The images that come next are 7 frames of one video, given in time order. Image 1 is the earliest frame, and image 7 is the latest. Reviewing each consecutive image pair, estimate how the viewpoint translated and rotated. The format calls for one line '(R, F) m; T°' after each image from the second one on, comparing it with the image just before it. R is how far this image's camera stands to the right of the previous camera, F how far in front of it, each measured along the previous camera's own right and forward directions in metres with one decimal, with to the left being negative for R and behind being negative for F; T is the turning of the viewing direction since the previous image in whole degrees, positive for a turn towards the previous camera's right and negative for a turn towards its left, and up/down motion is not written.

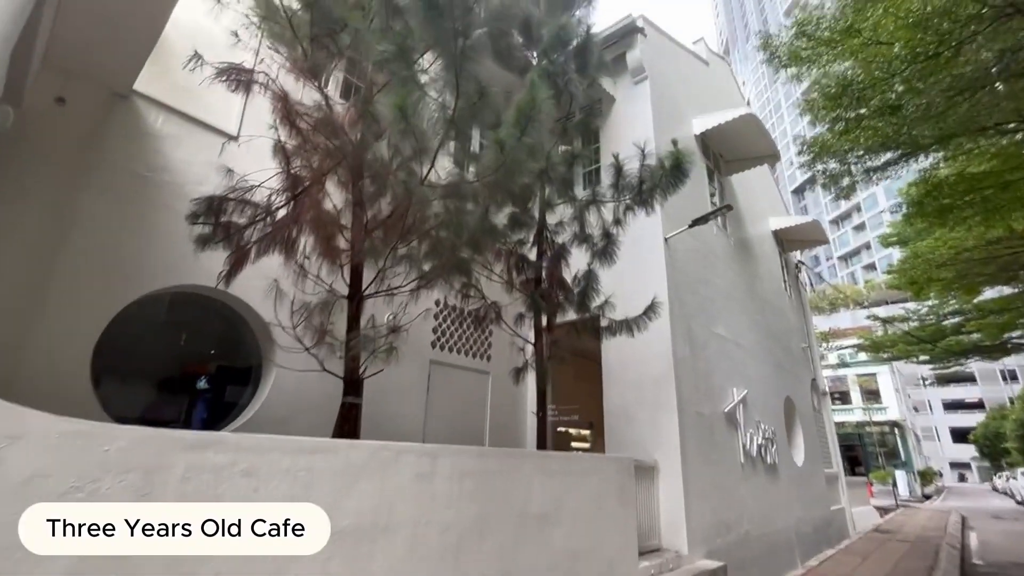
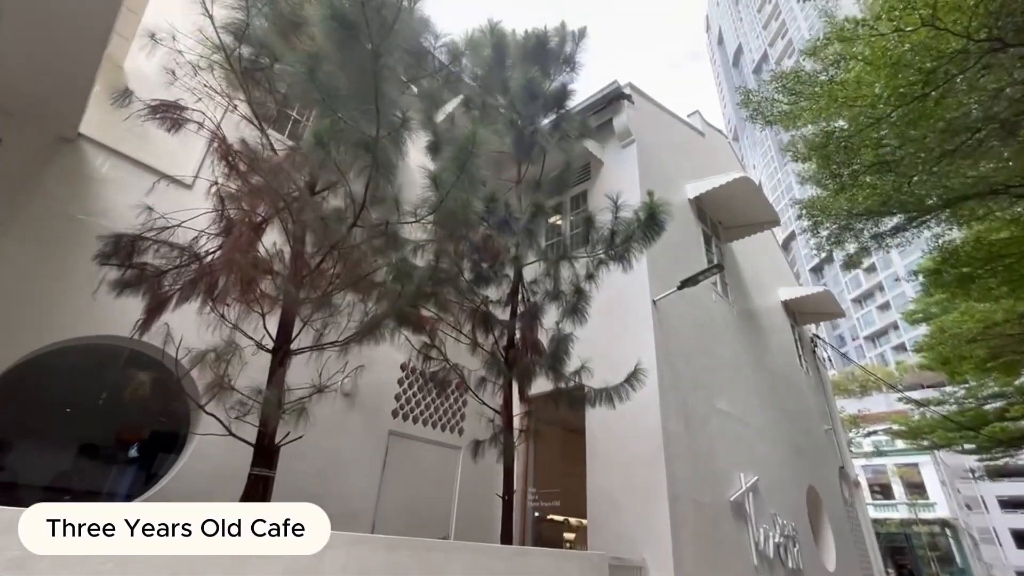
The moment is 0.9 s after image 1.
(+0.6, +0.5) m; -2°
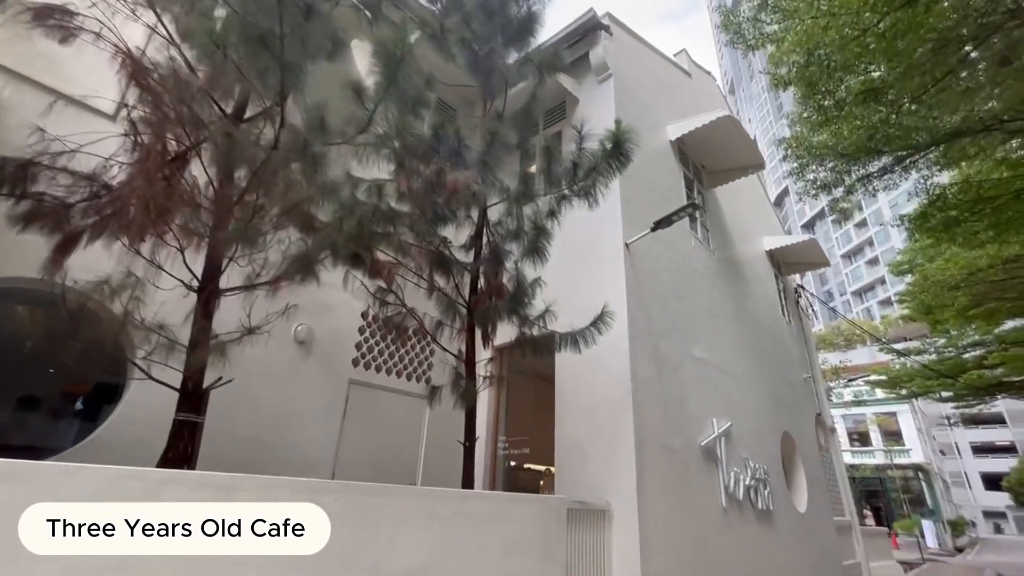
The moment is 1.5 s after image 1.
(+0.4, +0.3) m; +1°
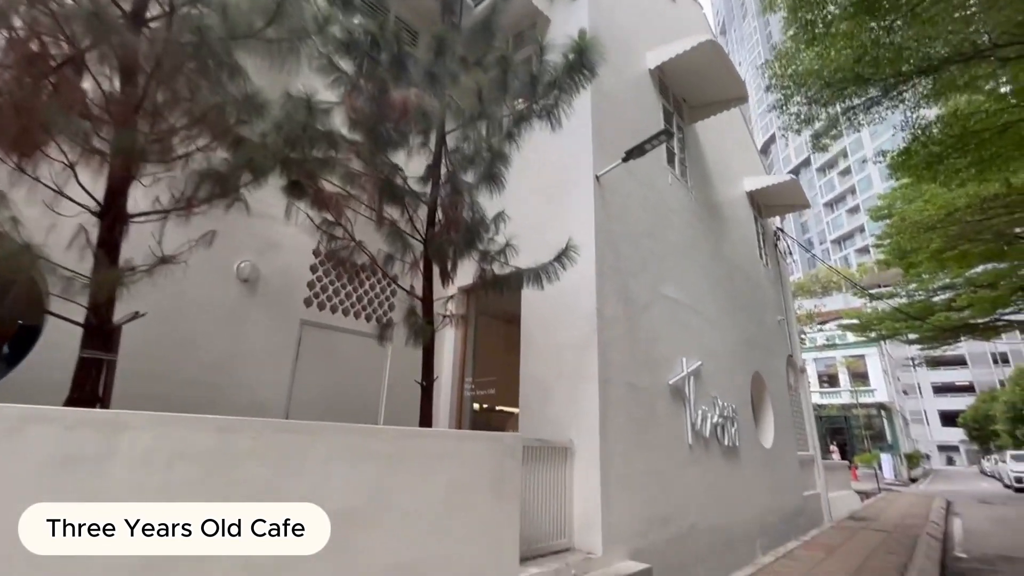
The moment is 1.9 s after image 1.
(+0.3, +0.3) m; +2°
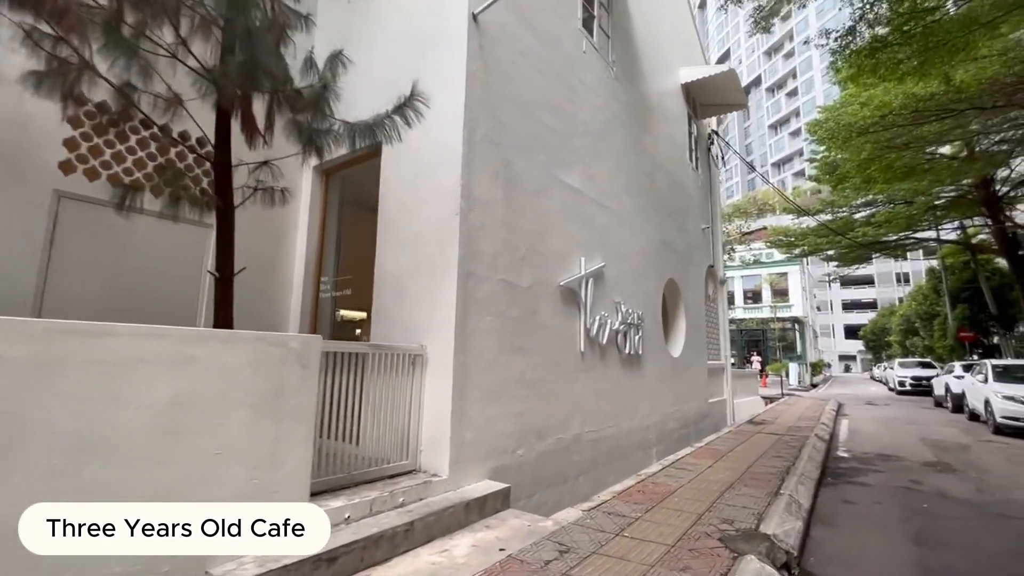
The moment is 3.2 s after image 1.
(+0.9, +1.0) m; +6°
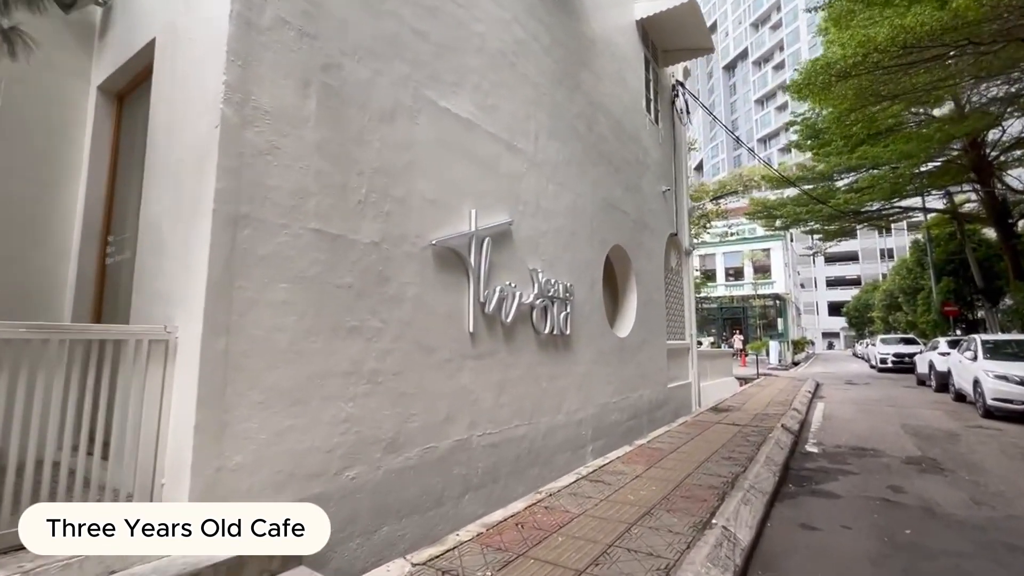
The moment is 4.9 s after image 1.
(+1.1, +1.3) m; +1°
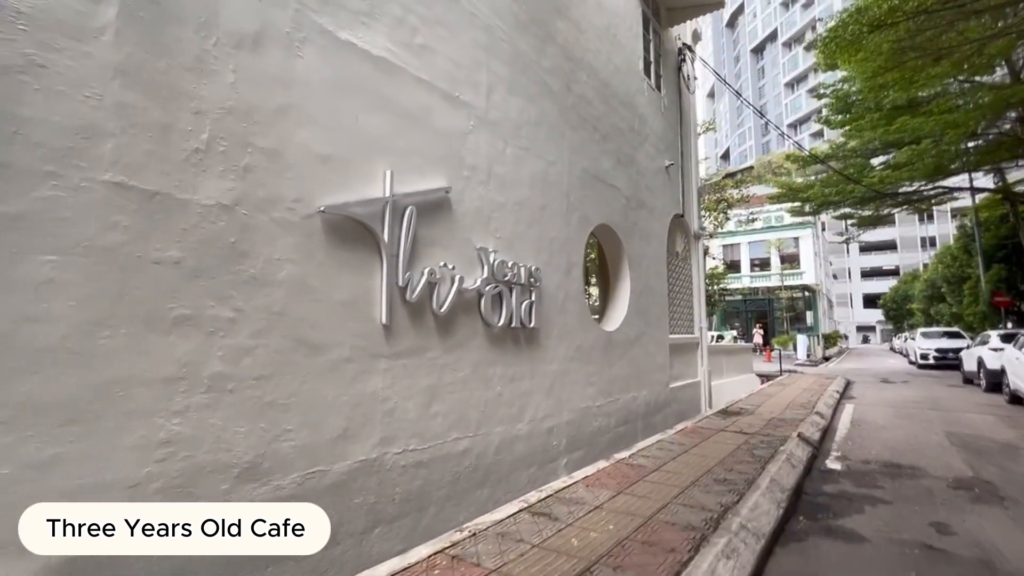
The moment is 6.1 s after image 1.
(+0.7, +0.9) m; -3°
